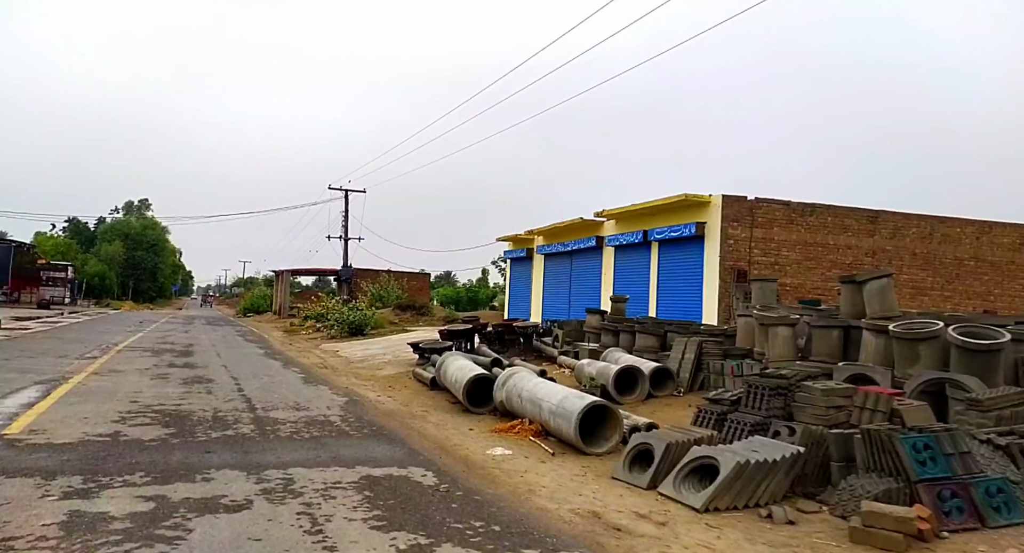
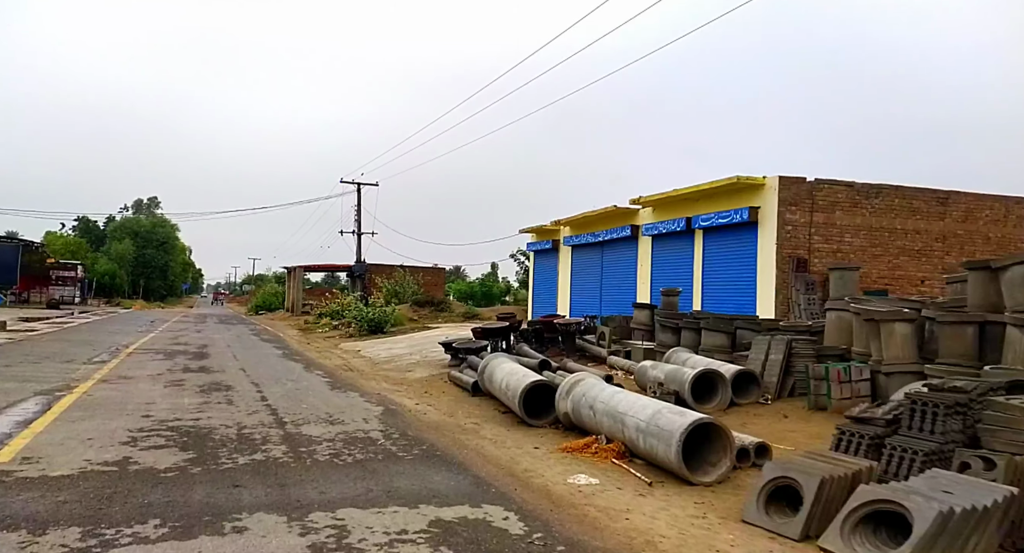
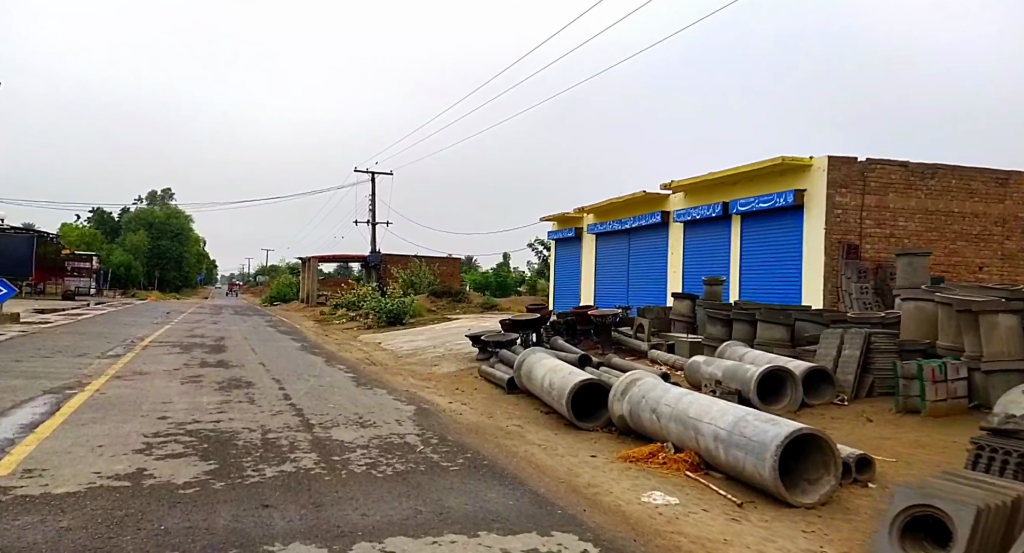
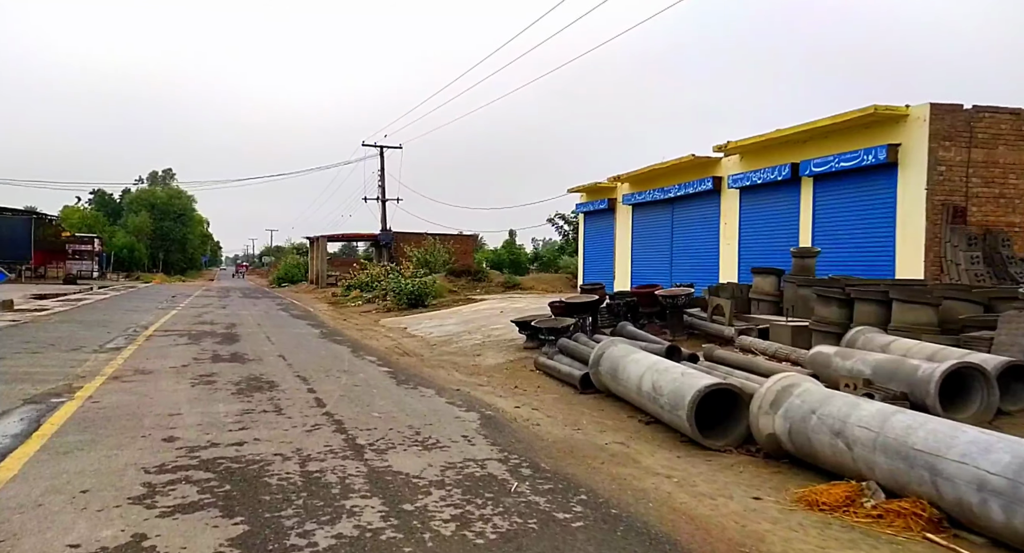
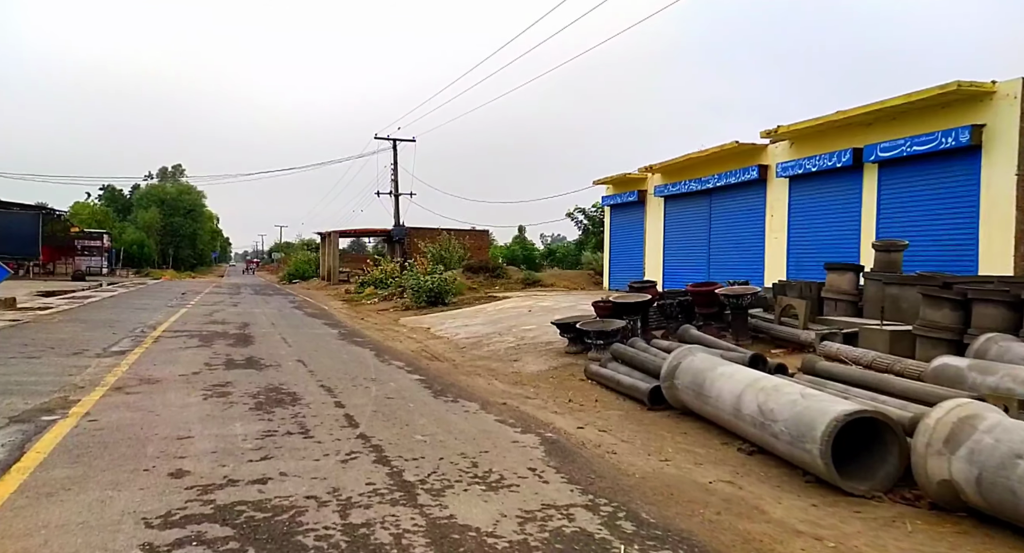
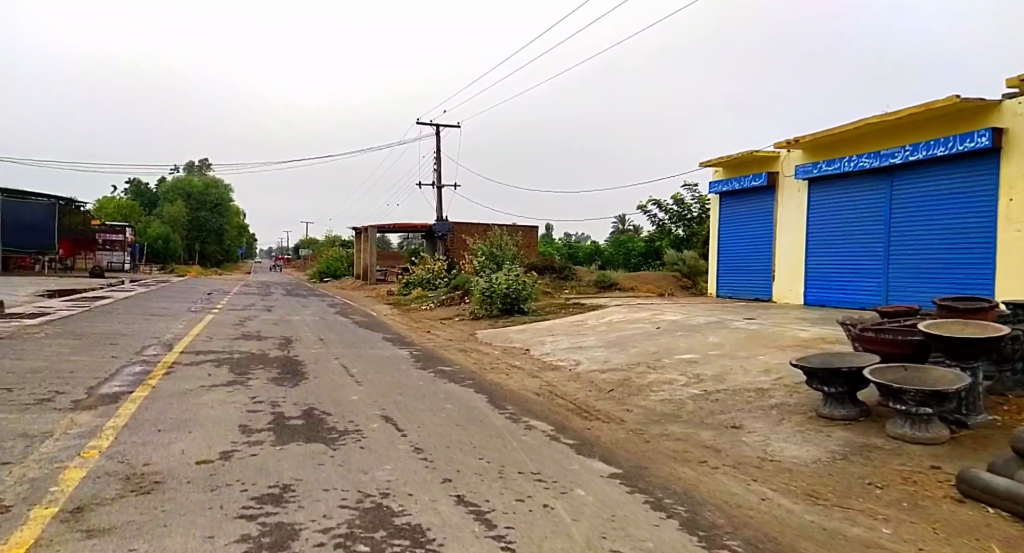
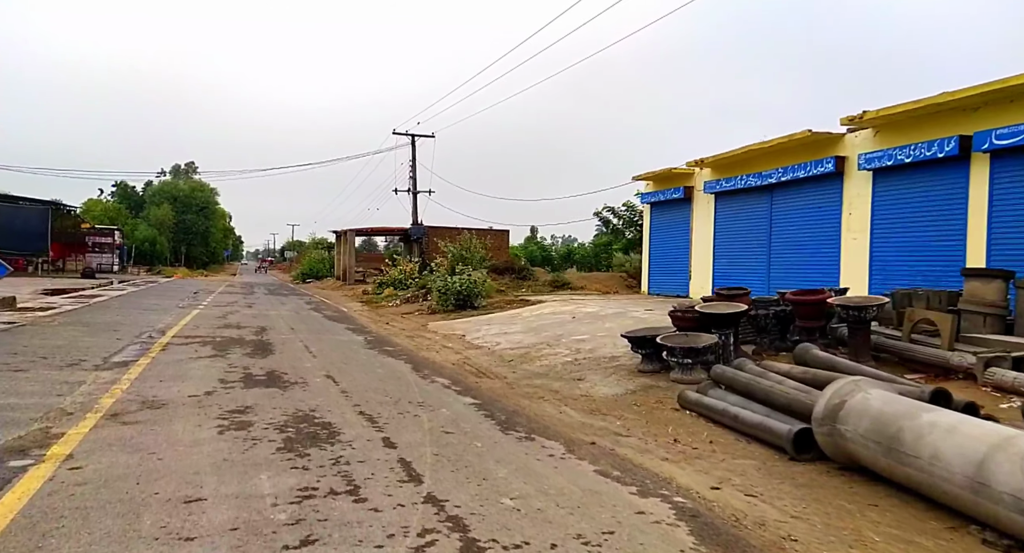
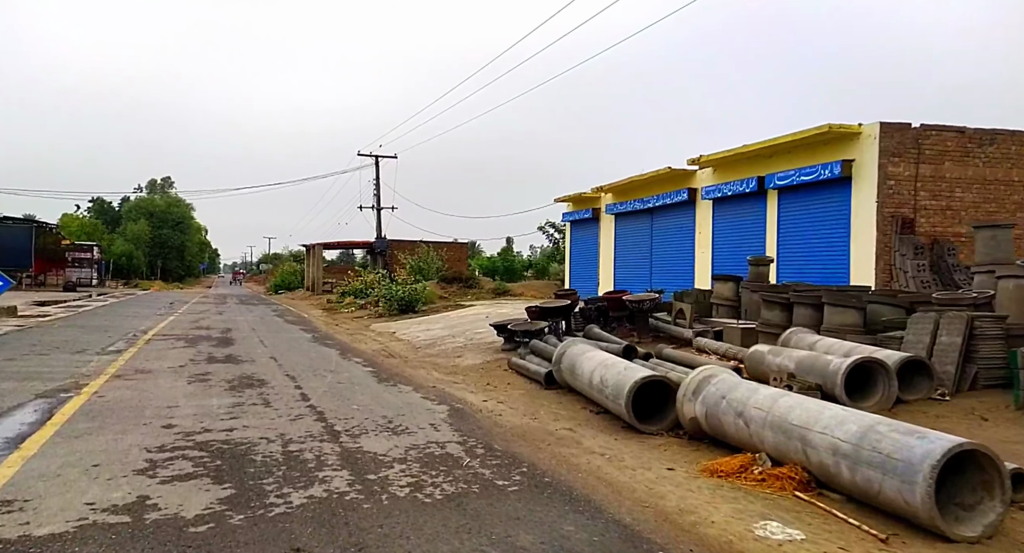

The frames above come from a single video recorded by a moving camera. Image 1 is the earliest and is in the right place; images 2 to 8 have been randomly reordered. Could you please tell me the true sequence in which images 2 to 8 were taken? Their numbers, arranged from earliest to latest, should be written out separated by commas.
2, 3, 8, 4, 5, 7, 6
